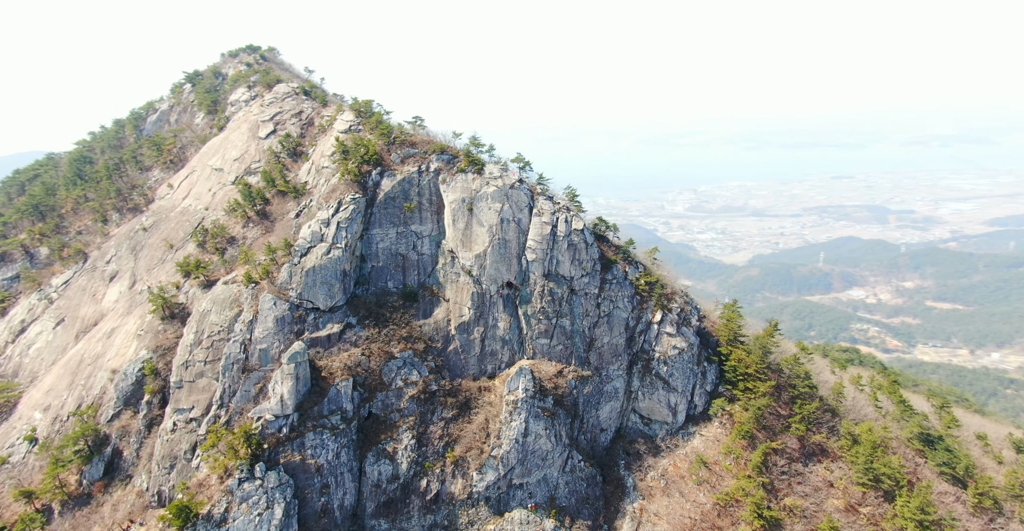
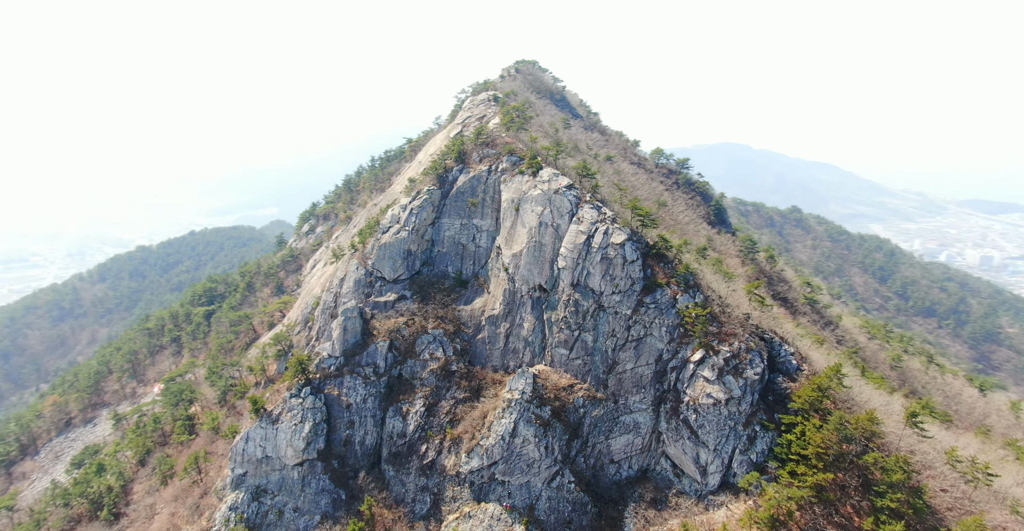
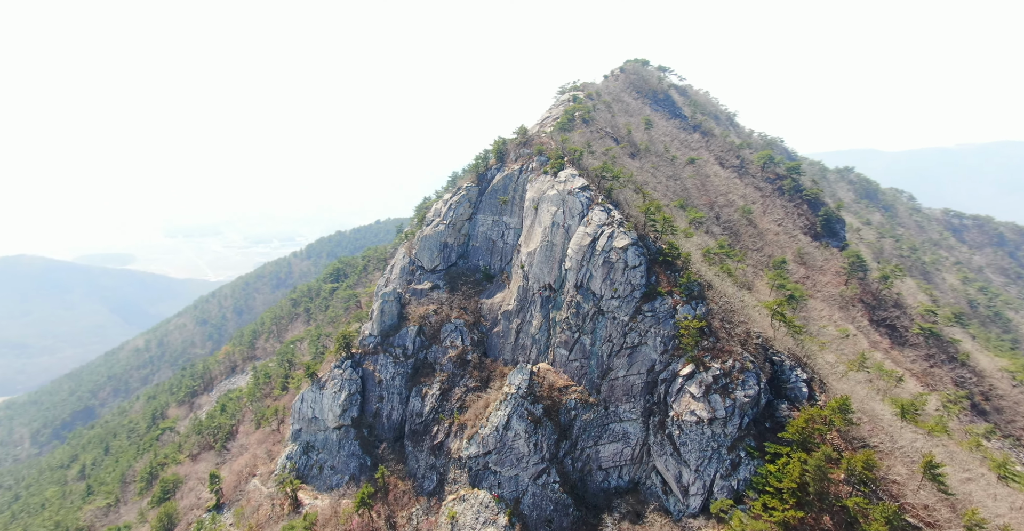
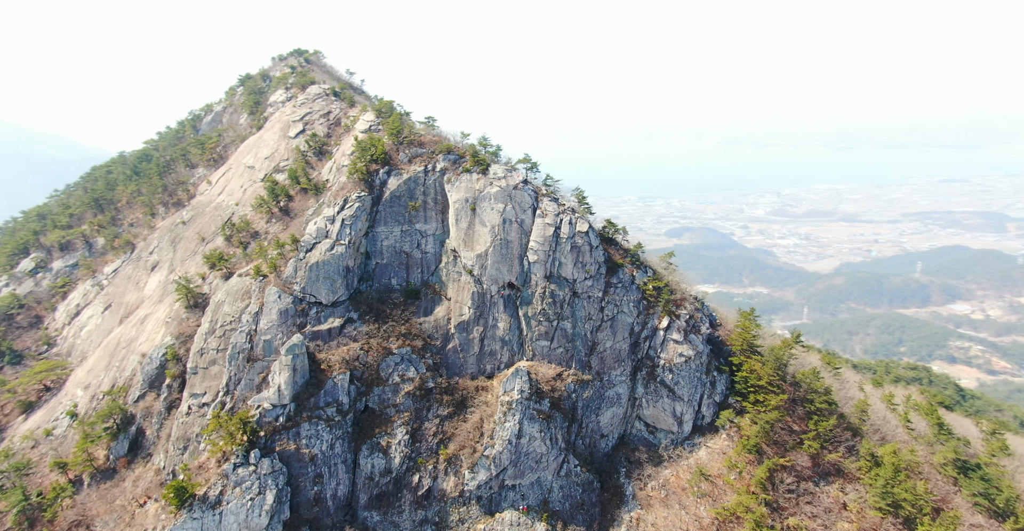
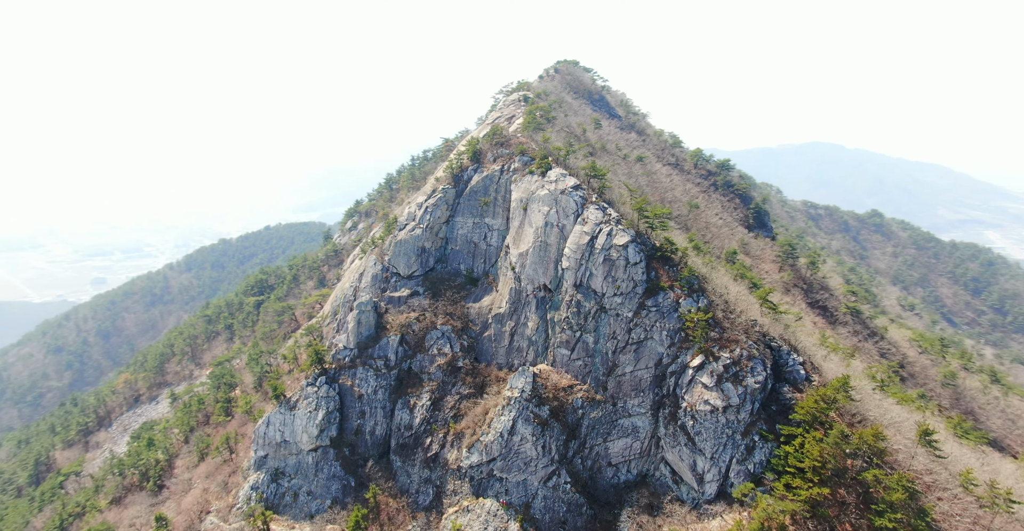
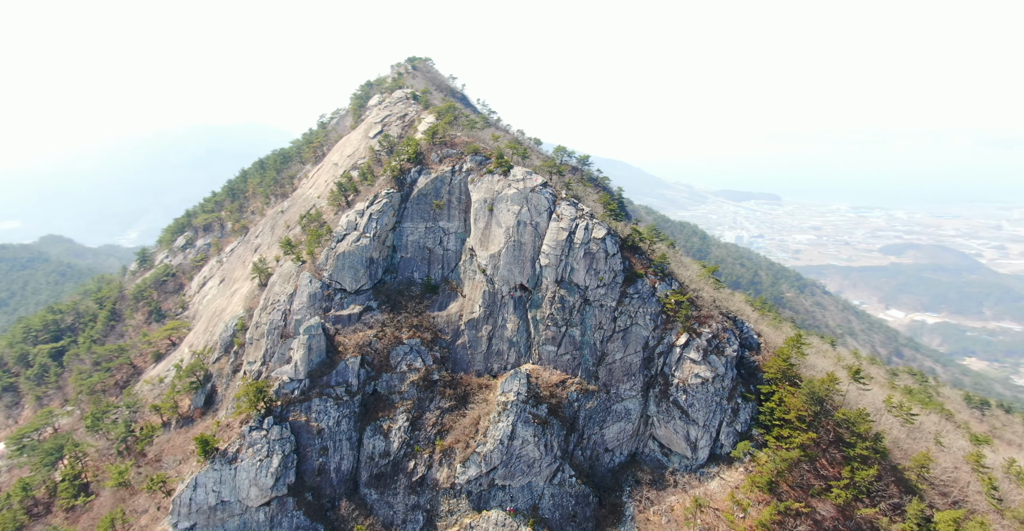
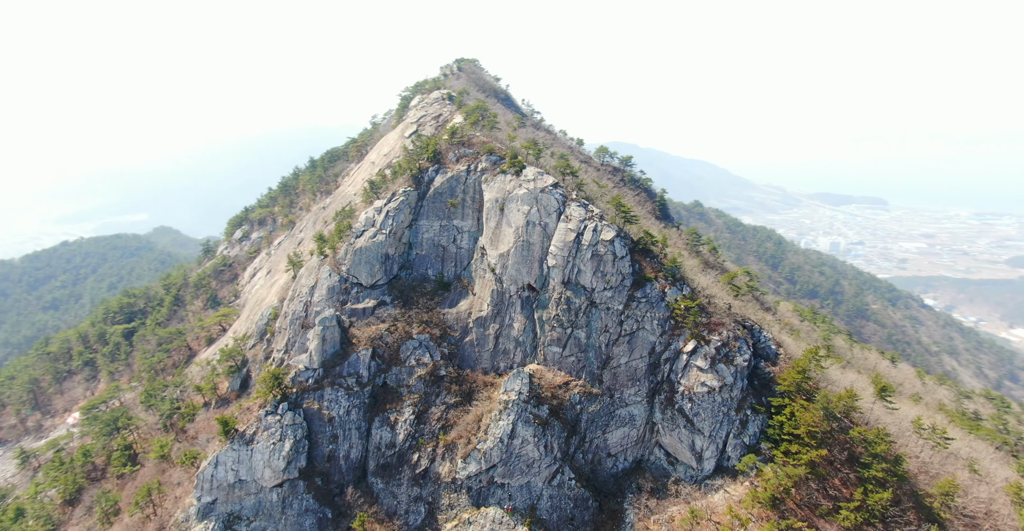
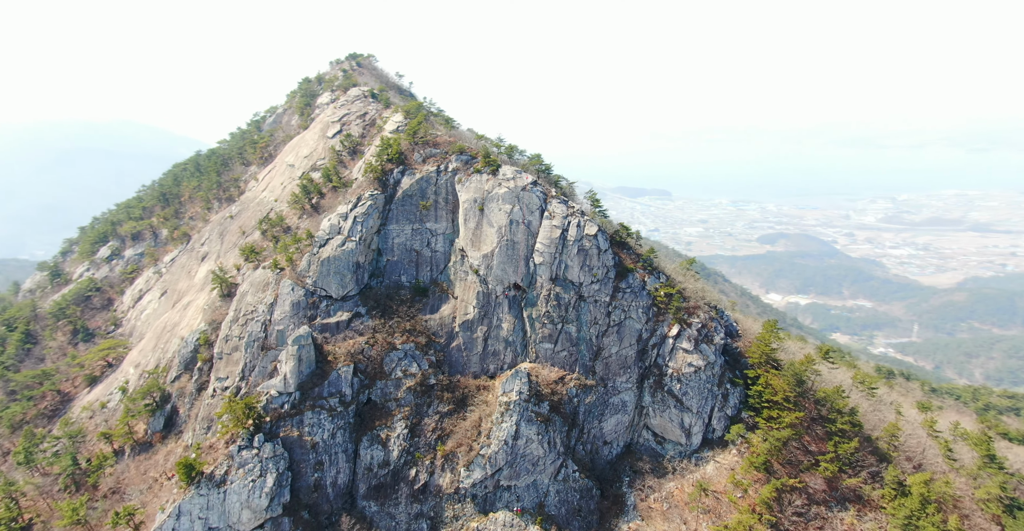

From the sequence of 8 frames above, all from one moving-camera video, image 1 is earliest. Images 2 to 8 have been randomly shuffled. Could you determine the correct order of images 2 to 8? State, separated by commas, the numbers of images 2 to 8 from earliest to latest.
4, 8, 6, 7, 2, 5, 3
